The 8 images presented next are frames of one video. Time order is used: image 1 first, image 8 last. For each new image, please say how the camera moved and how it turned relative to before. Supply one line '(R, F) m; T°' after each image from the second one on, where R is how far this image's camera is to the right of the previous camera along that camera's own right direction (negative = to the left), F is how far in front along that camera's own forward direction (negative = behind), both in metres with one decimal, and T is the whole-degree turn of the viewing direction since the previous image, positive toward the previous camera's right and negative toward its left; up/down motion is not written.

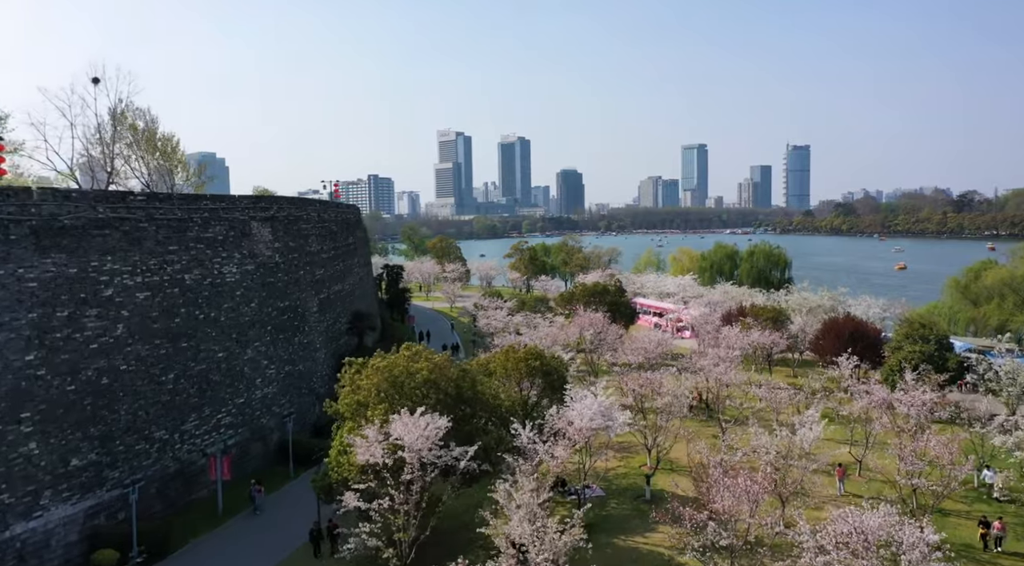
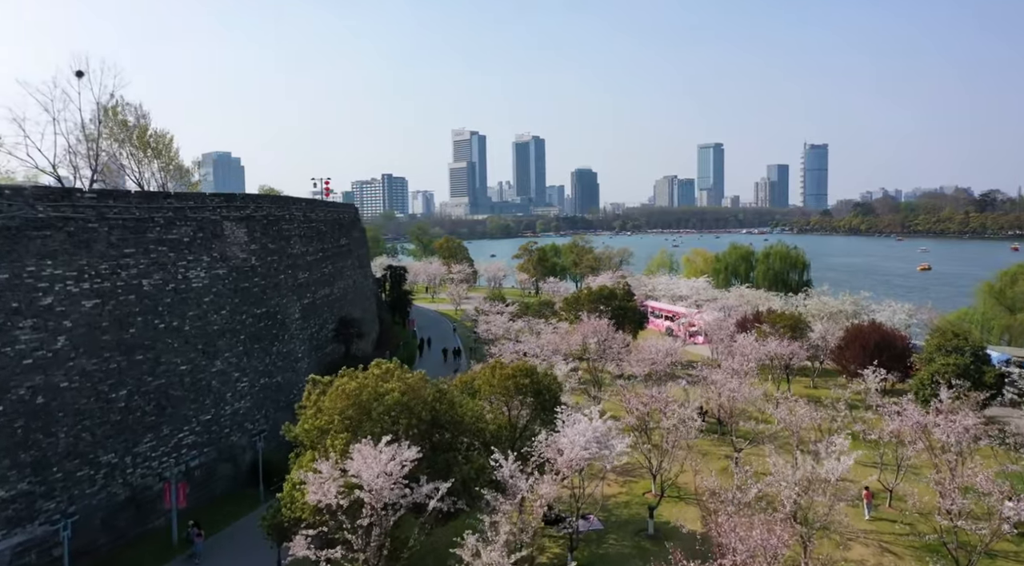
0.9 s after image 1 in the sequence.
(+0.5, +1.7) m; -1°
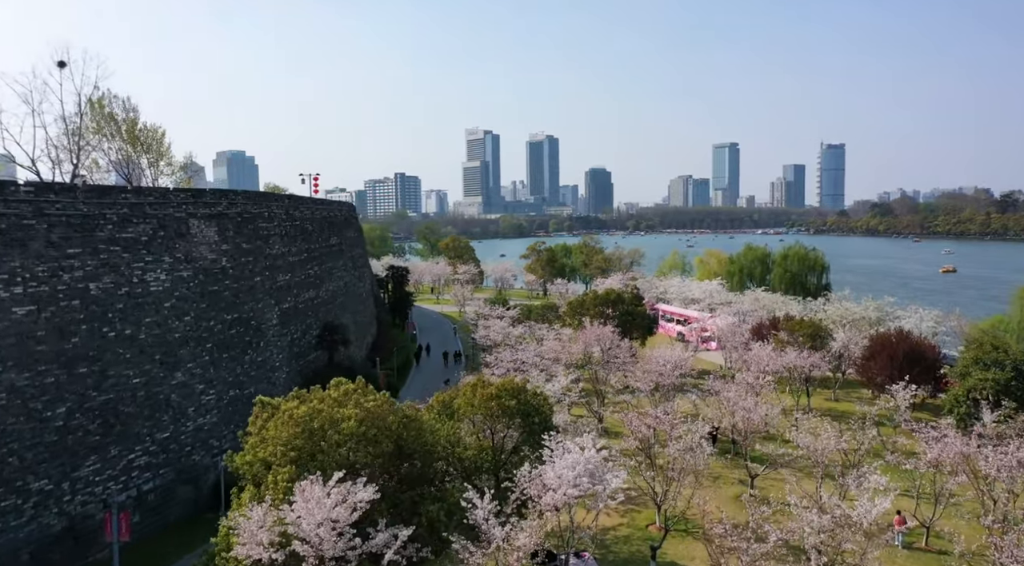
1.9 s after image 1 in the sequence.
(+0.5, +1.7) m; -1°
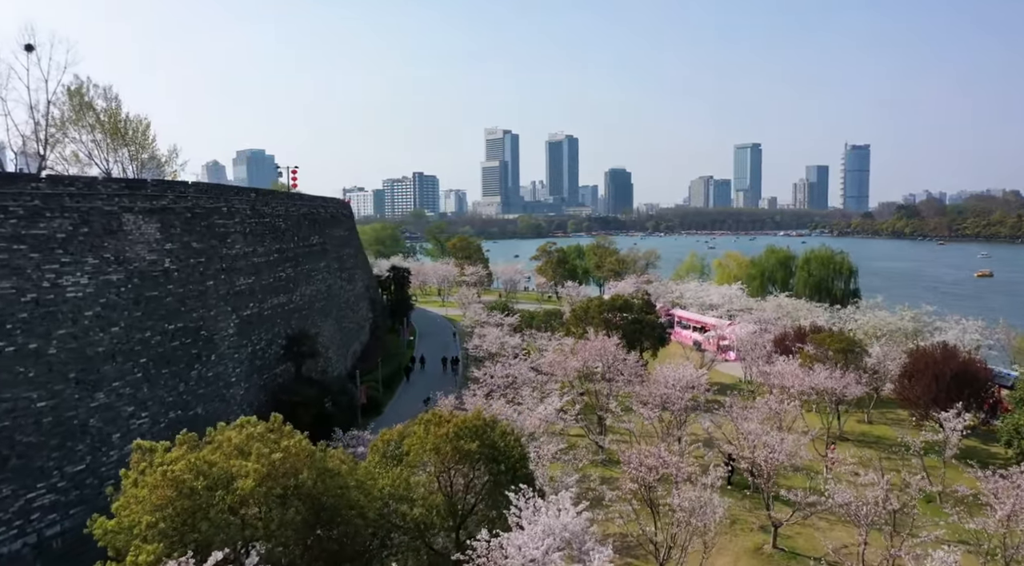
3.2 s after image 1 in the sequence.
(+0.7, +2.5) m; -2°
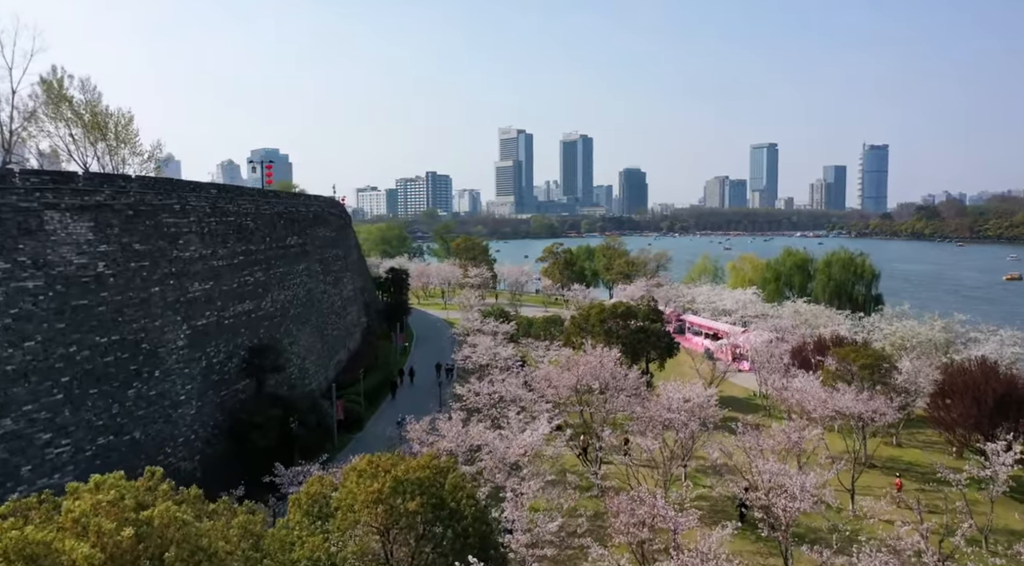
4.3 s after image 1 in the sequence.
(+0.6, +2.0) m; -1°
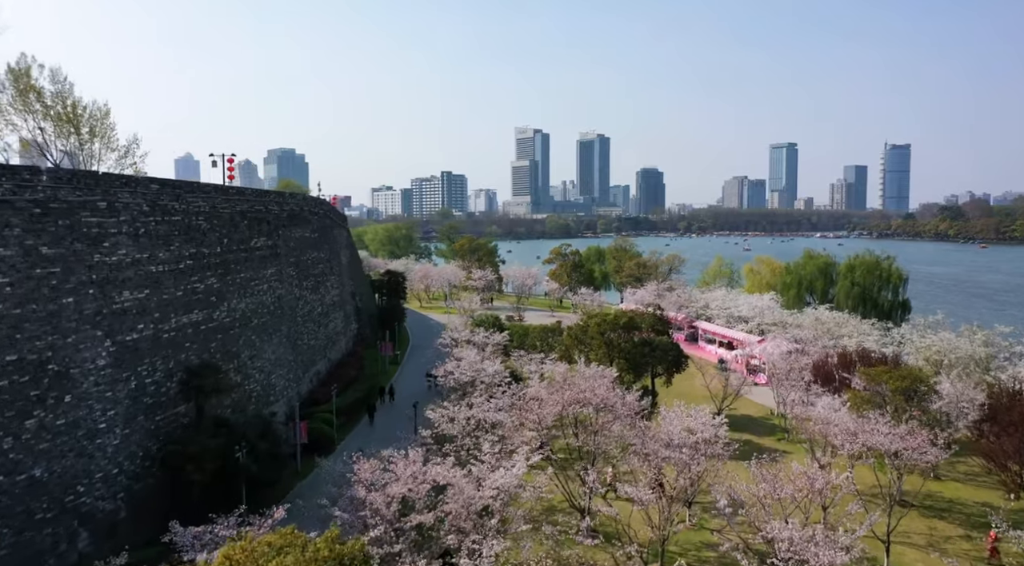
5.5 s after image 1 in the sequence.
(+0.8, +2.3) m; -1°
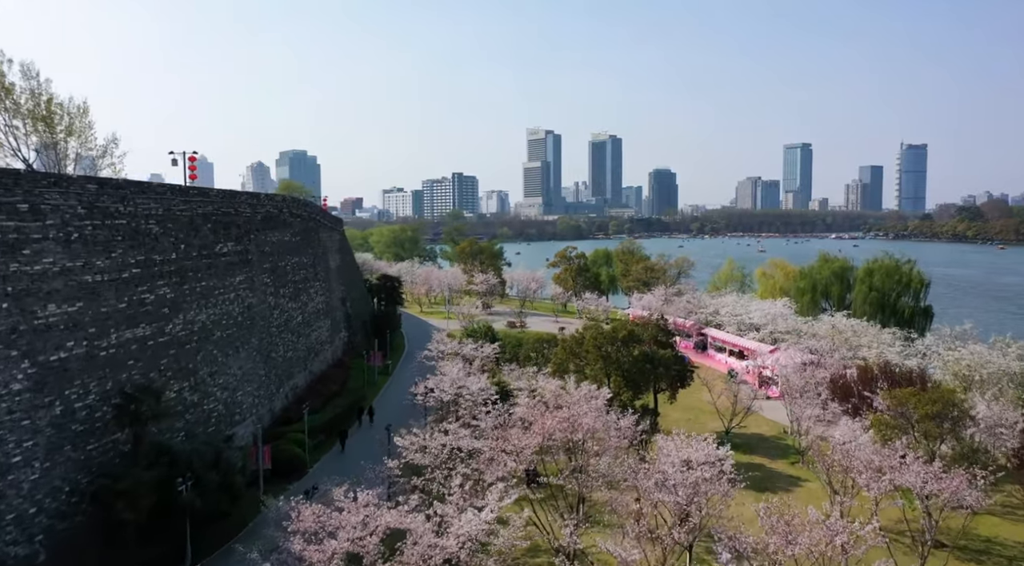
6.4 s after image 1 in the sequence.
(+0.7, +1.7) m; -1°
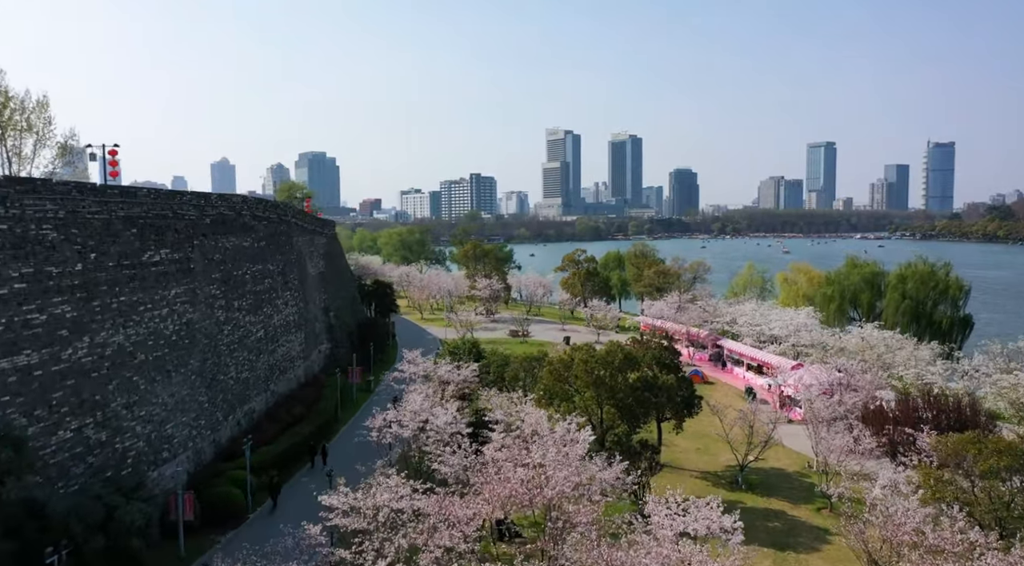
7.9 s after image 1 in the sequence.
(+1.0, +2.8) m; -2°
